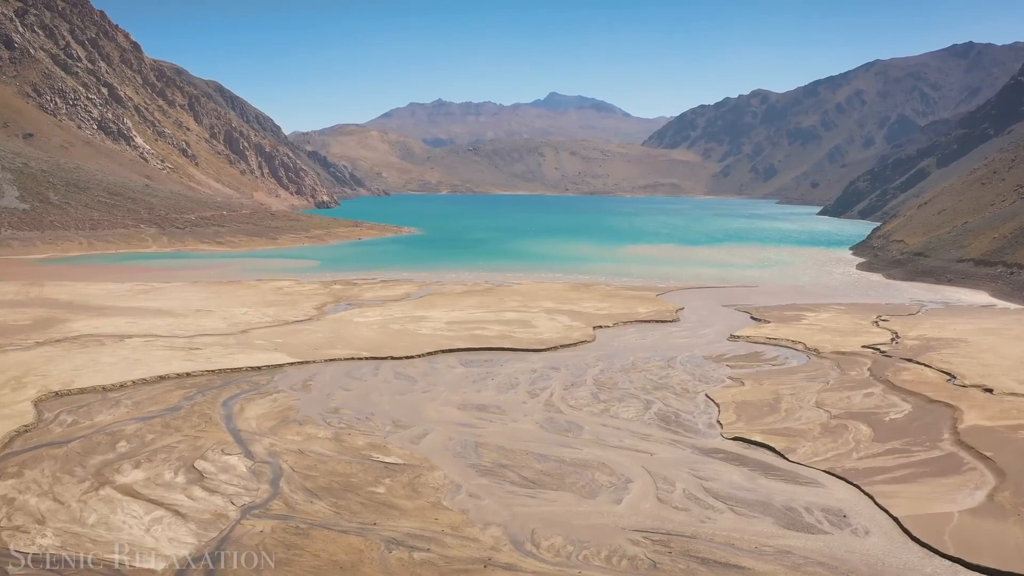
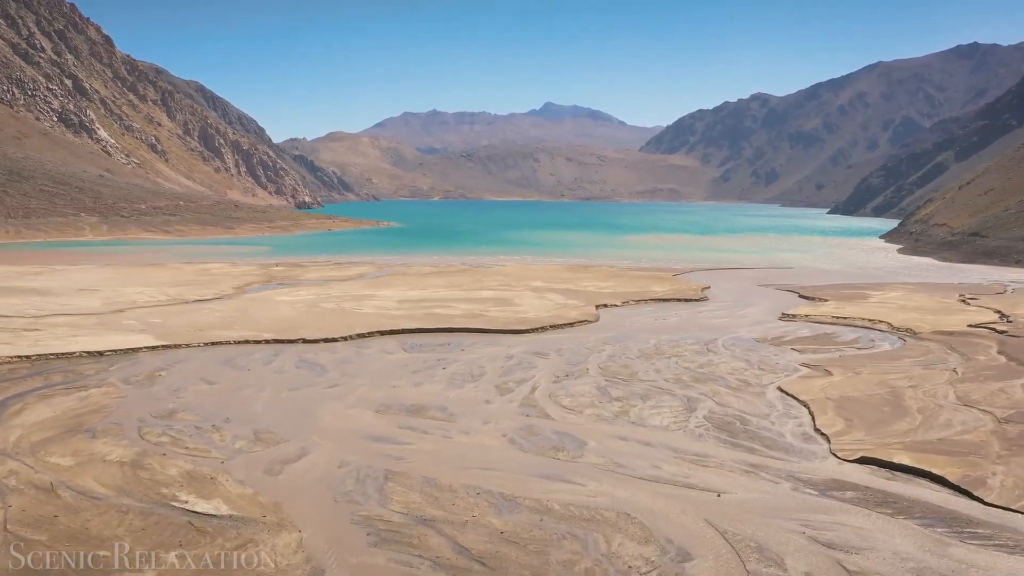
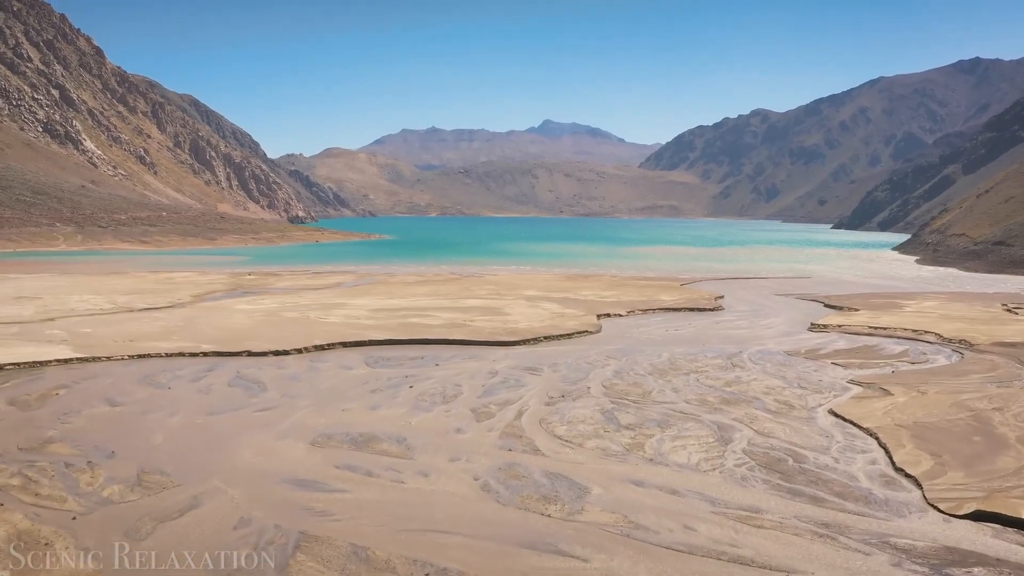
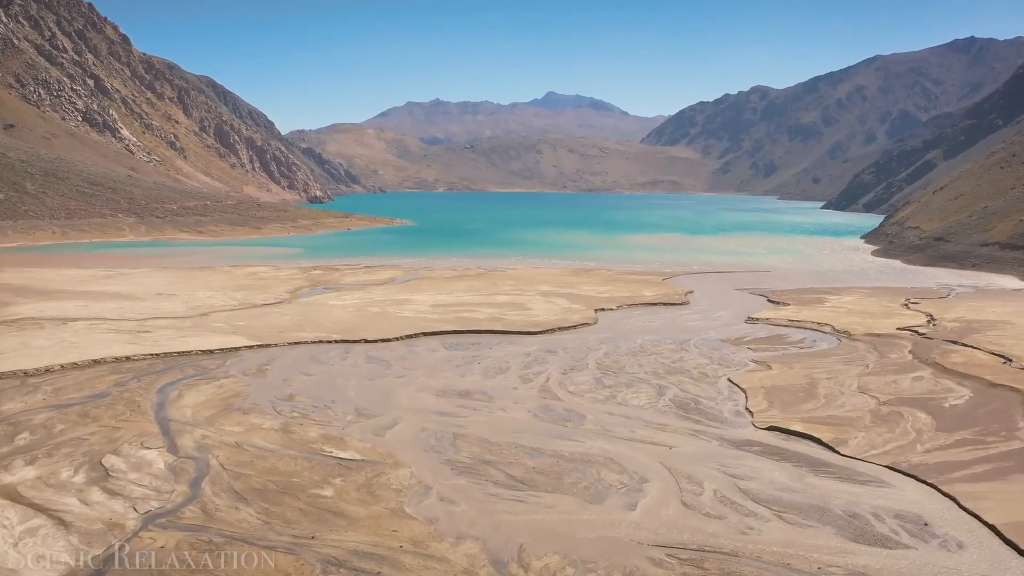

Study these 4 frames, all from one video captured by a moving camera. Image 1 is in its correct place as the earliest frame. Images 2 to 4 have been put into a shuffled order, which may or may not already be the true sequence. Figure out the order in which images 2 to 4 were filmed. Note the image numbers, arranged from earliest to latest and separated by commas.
4, 2, 3
